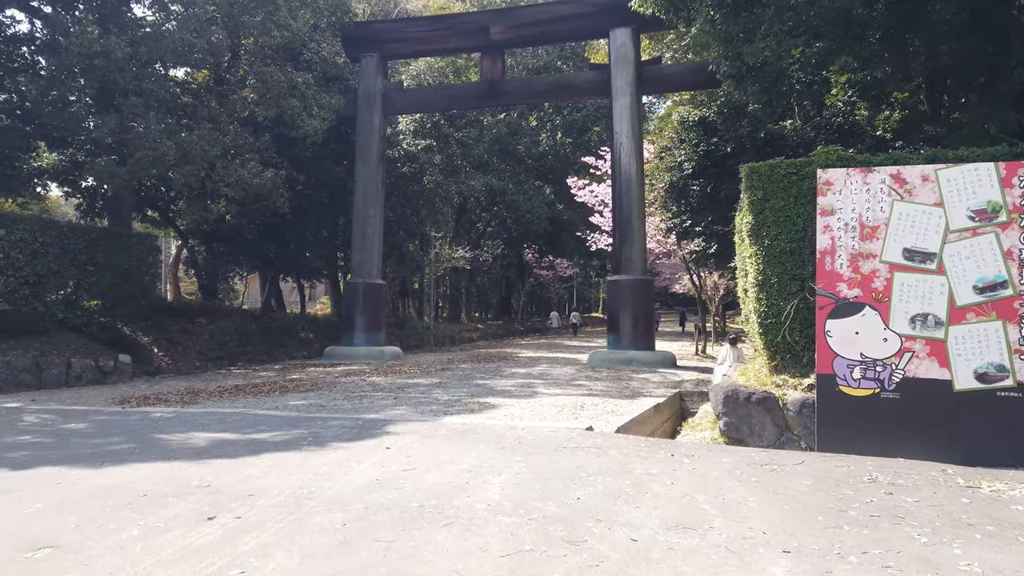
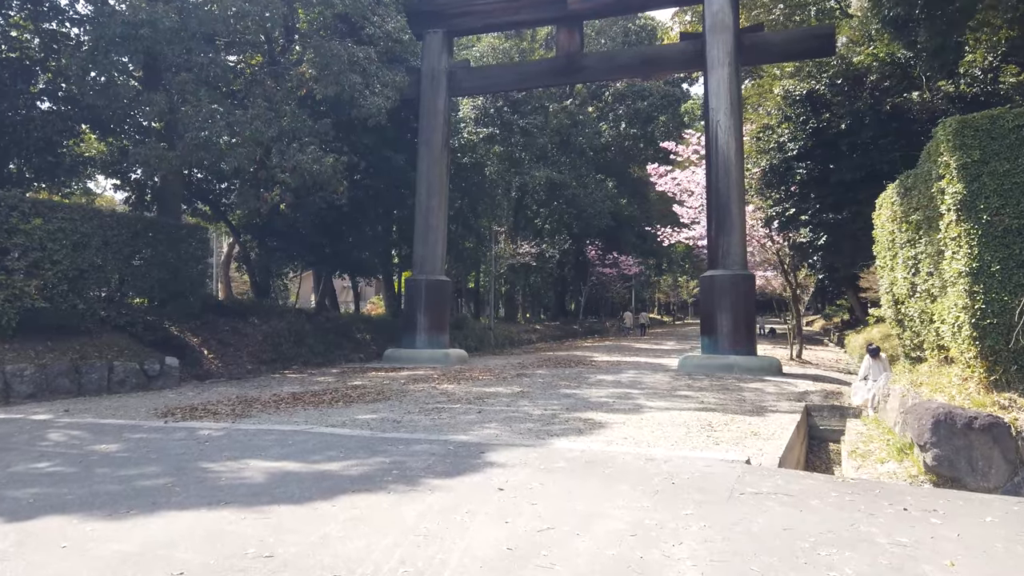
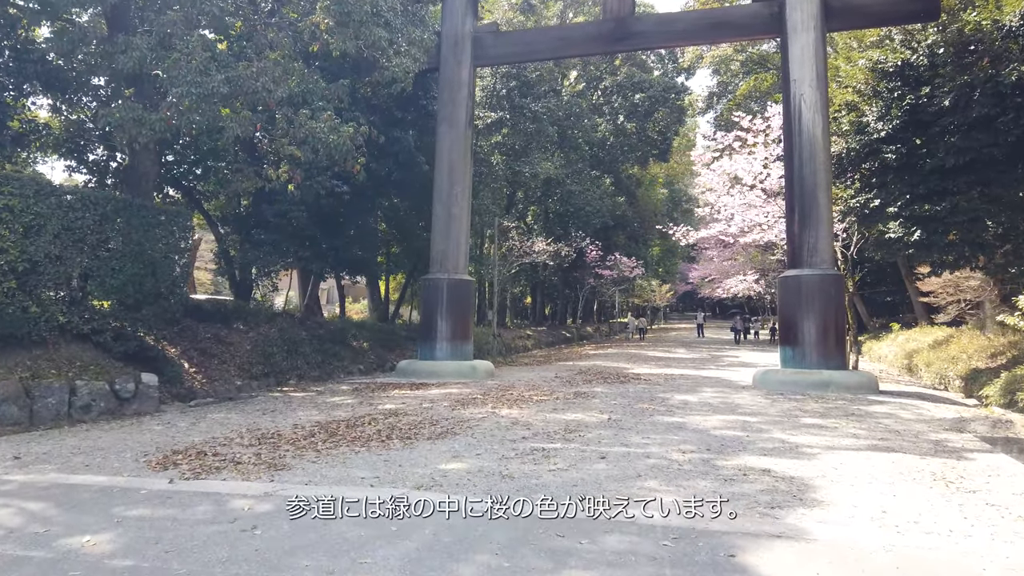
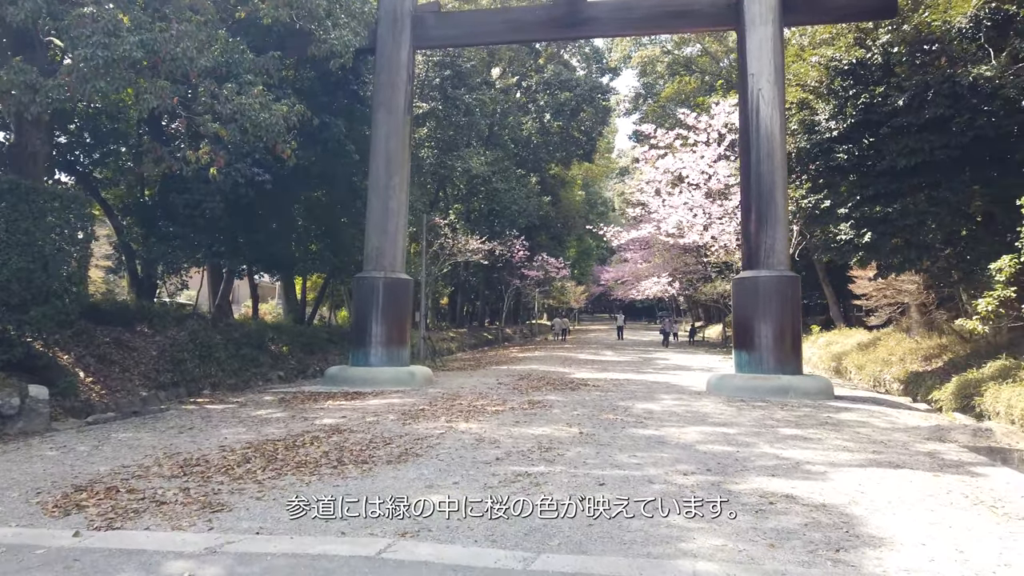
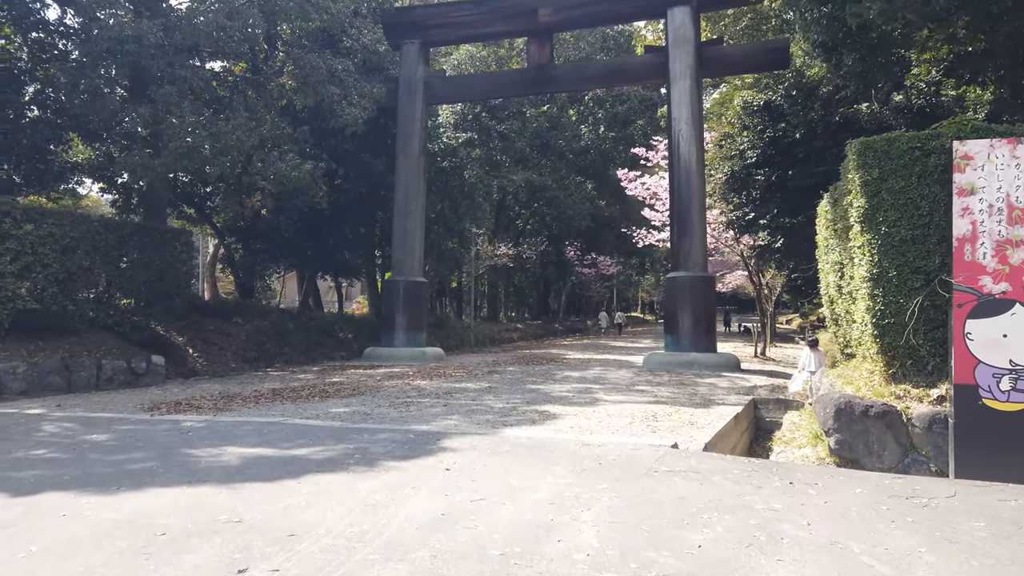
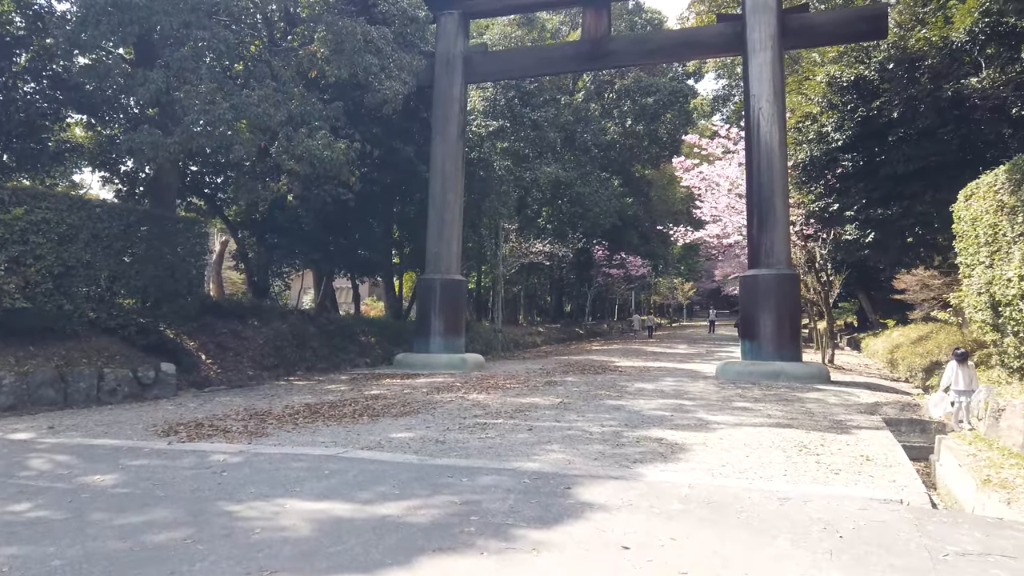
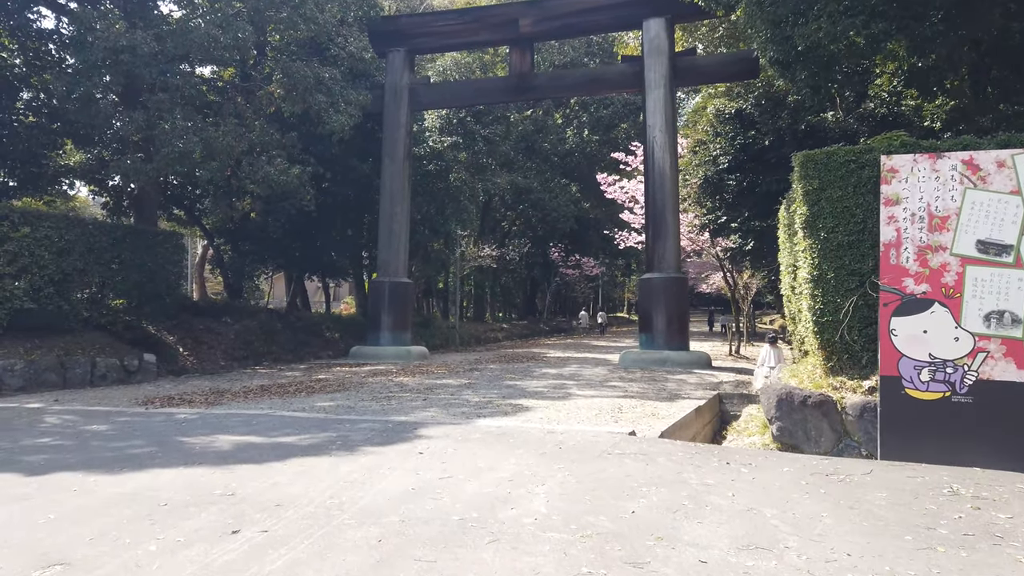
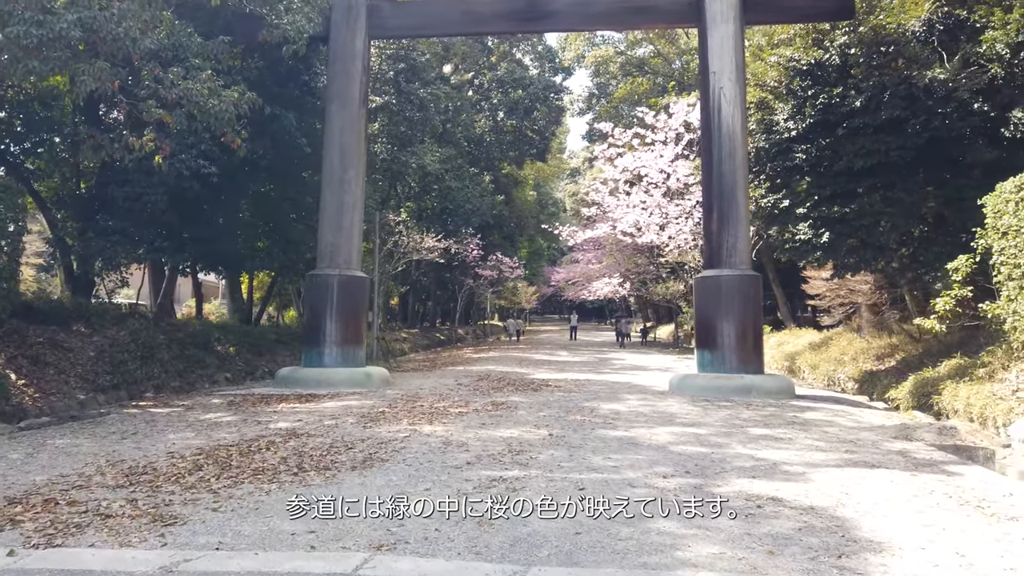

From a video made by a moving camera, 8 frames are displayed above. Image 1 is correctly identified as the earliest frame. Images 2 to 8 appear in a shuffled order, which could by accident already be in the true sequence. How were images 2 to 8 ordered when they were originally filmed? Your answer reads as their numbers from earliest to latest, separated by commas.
7, 5, 2, 6, 3, 4, 8
